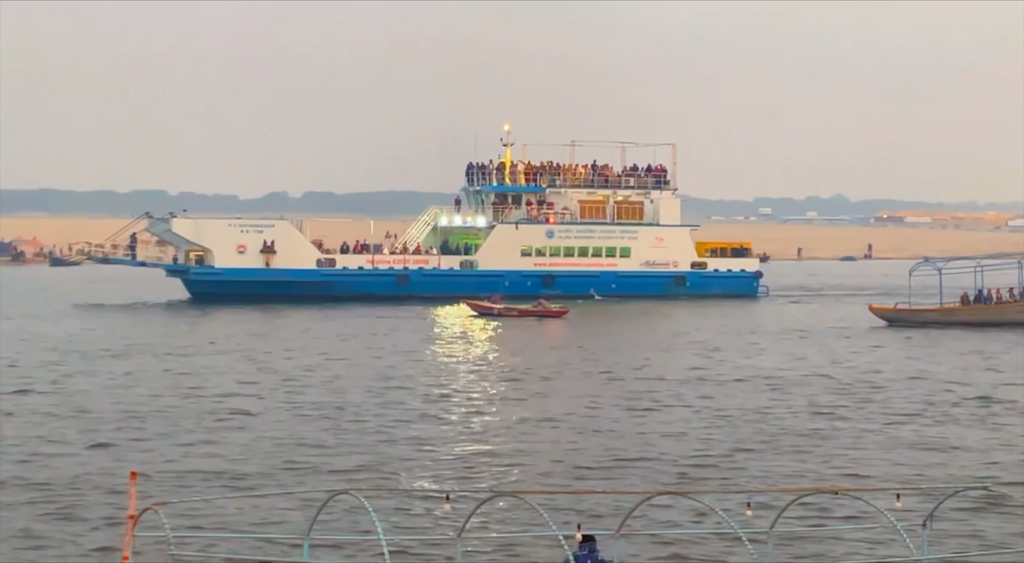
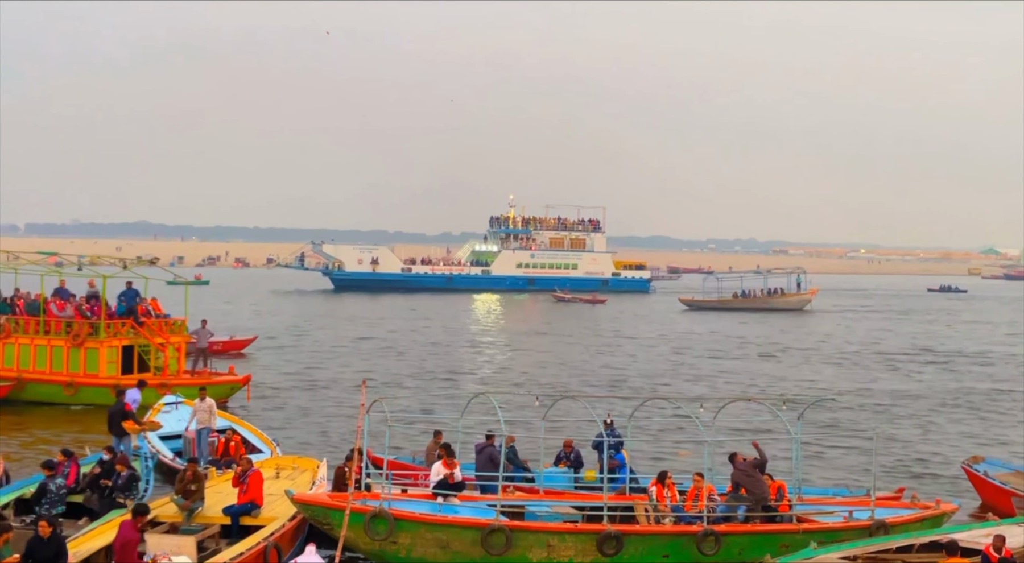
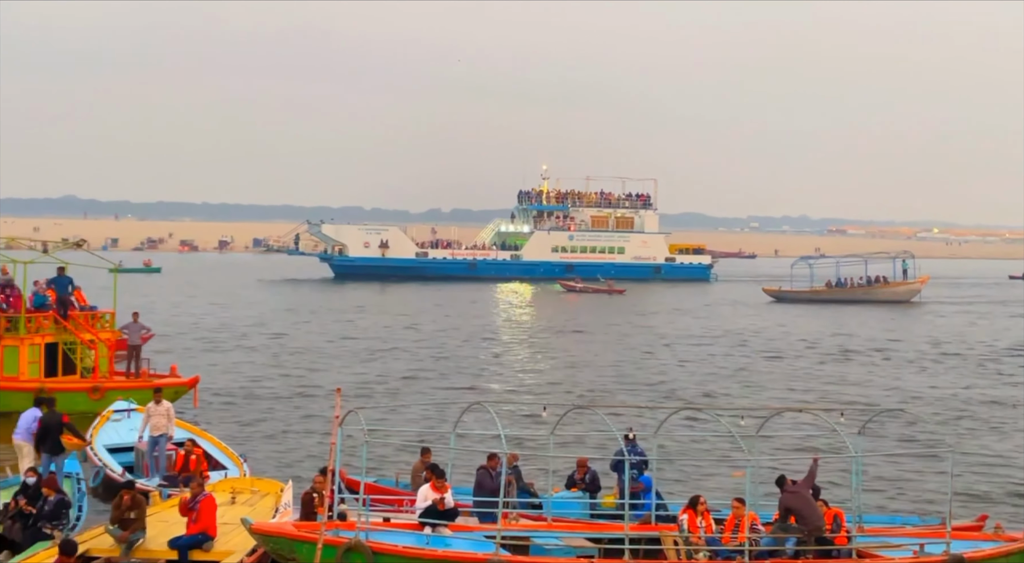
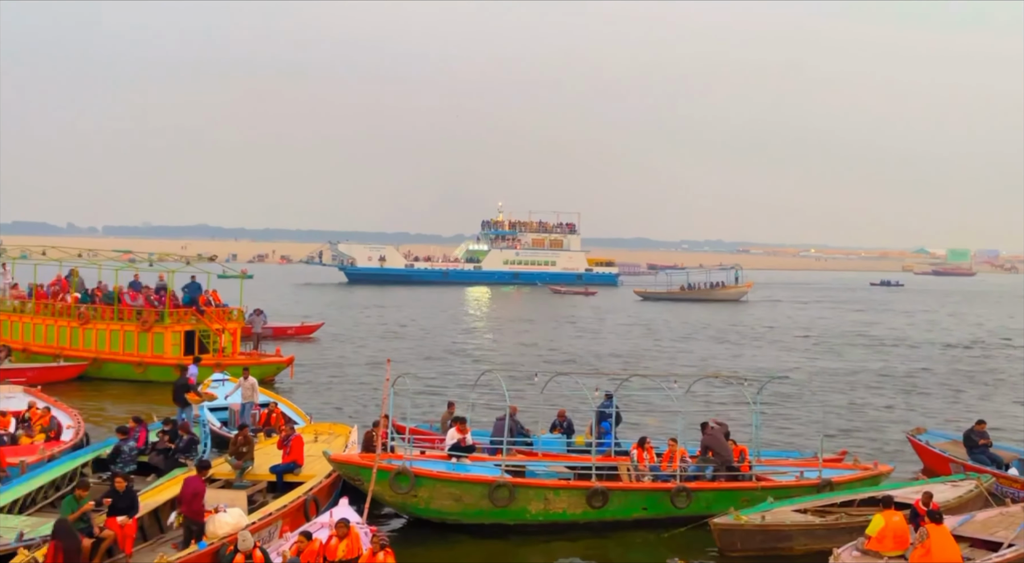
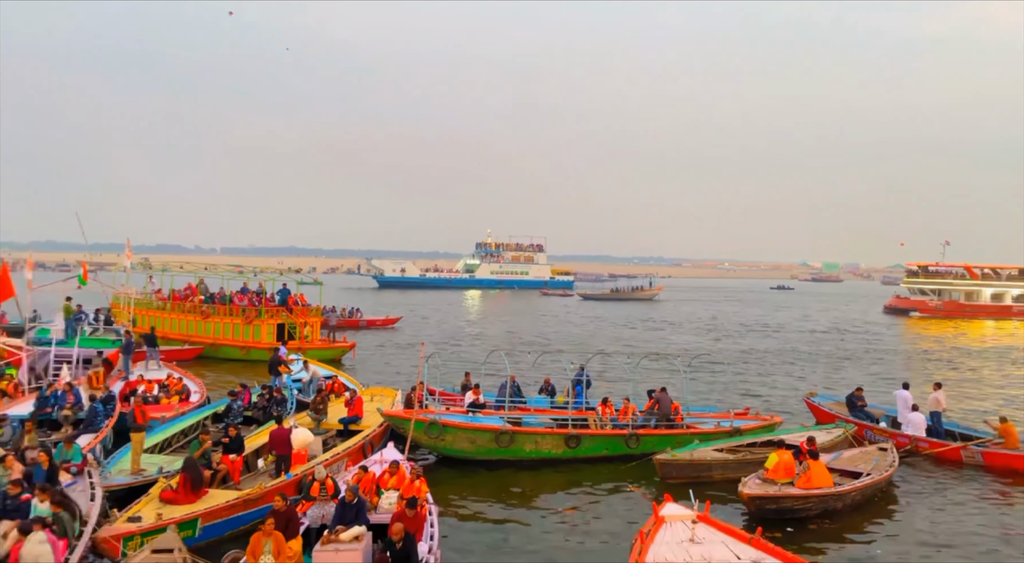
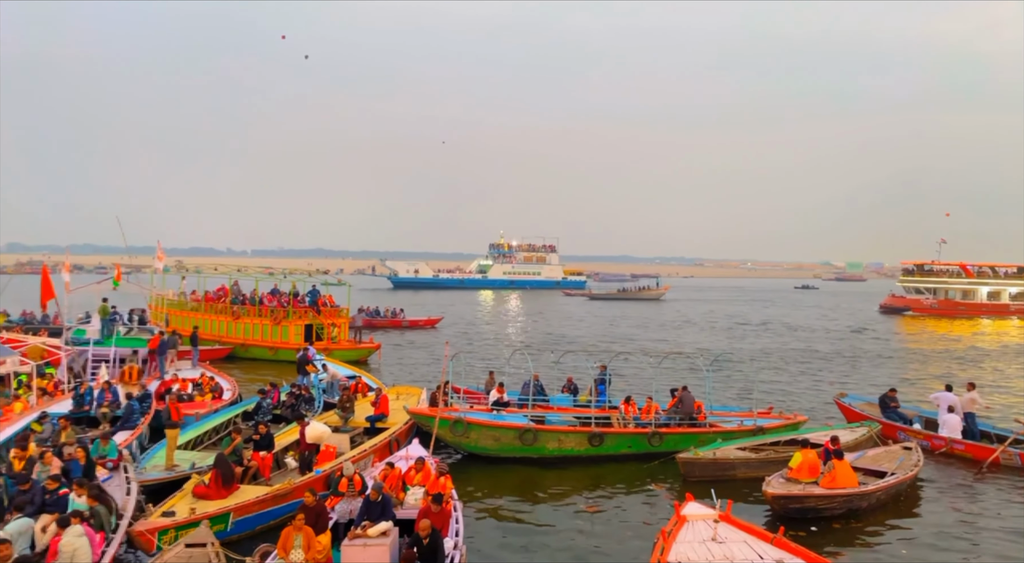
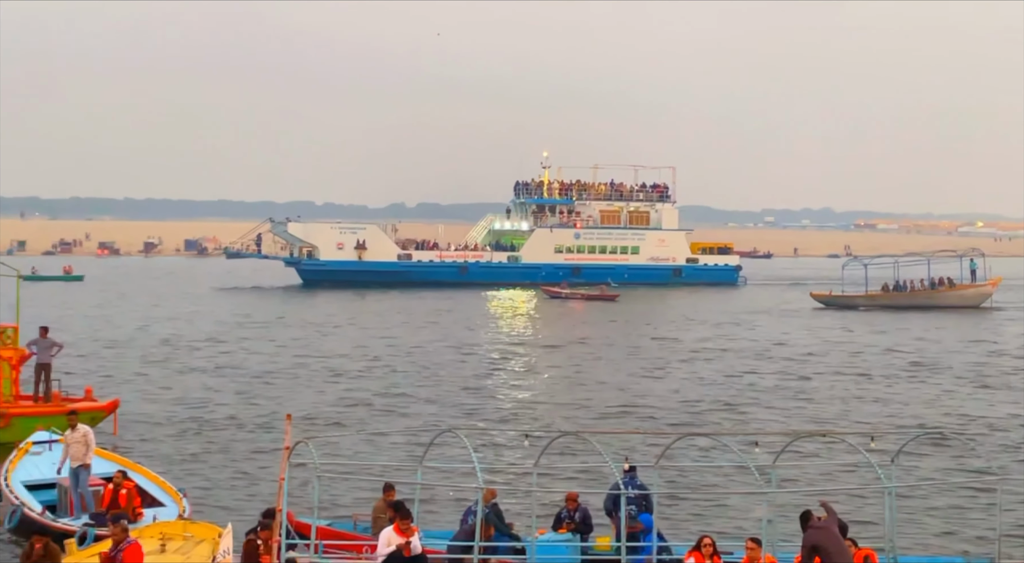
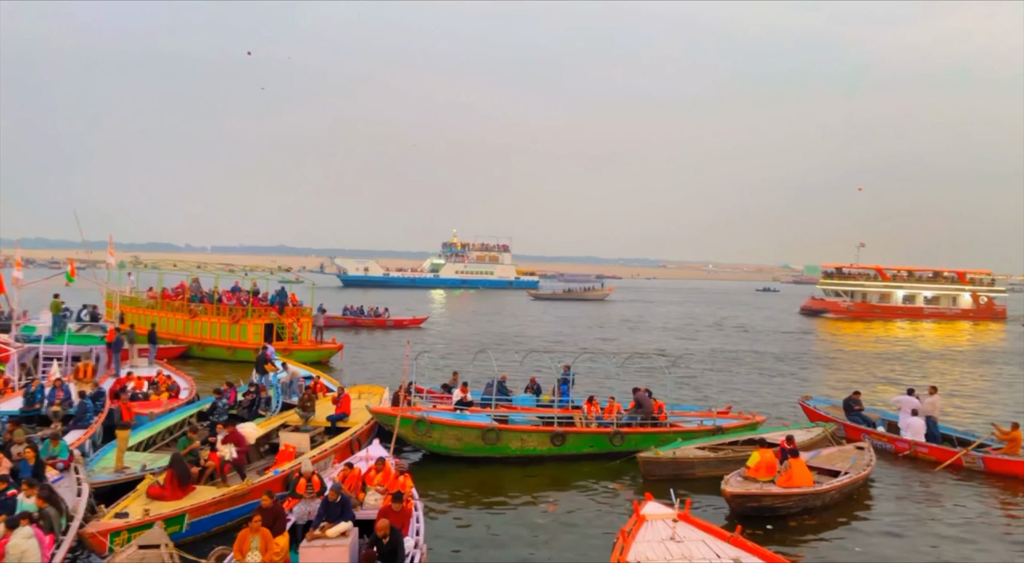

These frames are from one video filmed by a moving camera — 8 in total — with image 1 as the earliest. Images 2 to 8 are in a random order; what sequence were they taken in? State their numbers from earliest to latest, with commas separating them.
7, 3, 2, 4, 5, 6, 8
